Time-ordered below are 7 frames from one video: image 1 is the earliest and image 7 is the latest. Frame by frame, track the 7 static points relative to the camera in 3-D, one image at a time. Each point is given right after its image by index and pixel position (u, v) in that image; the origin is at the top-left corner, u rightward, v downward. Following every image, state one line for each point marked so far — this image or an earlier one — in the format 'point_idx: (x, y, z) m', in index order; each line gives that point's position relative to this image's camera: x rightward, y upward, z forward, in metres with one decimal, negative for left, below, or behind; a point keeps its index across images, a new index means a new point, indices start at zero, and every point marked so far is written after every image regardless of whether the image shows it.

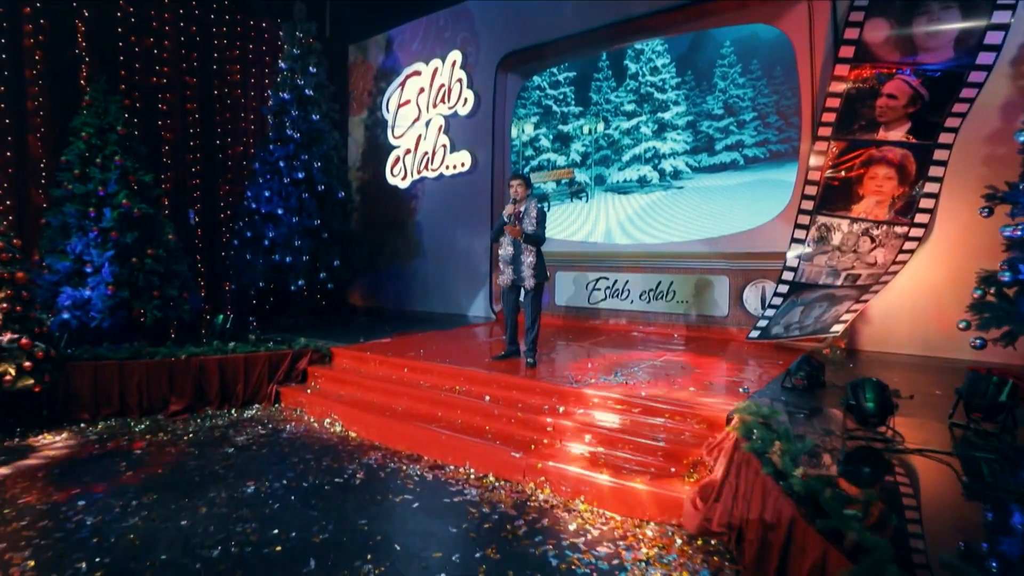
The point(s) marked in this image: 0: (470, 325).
0: (-0.5, -0.5, +6.6) m
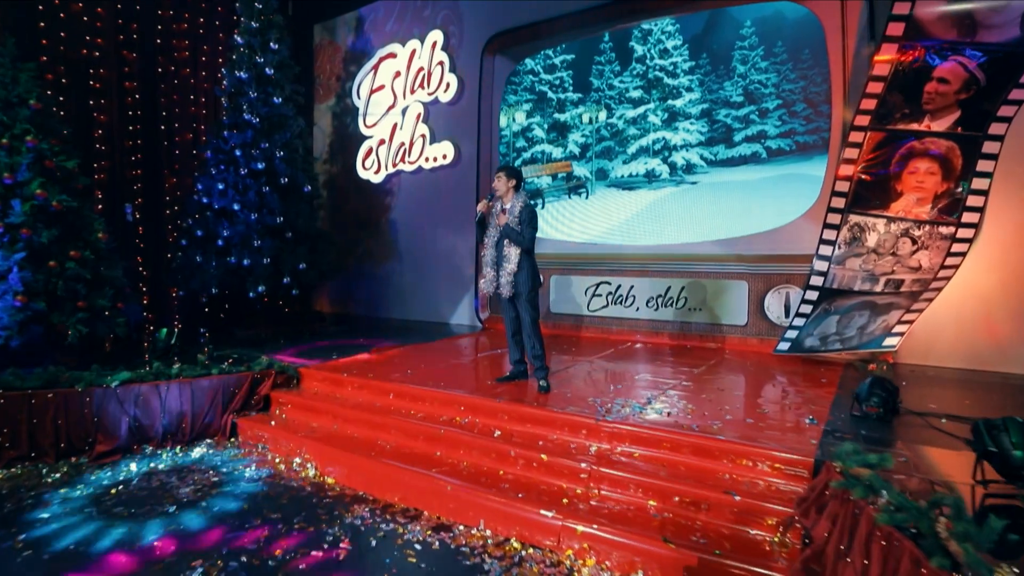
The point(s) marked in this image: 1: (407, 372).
0: (-0.6, -0.5, +5.9) m
1: (-0.7, -0.6, +4.0) m
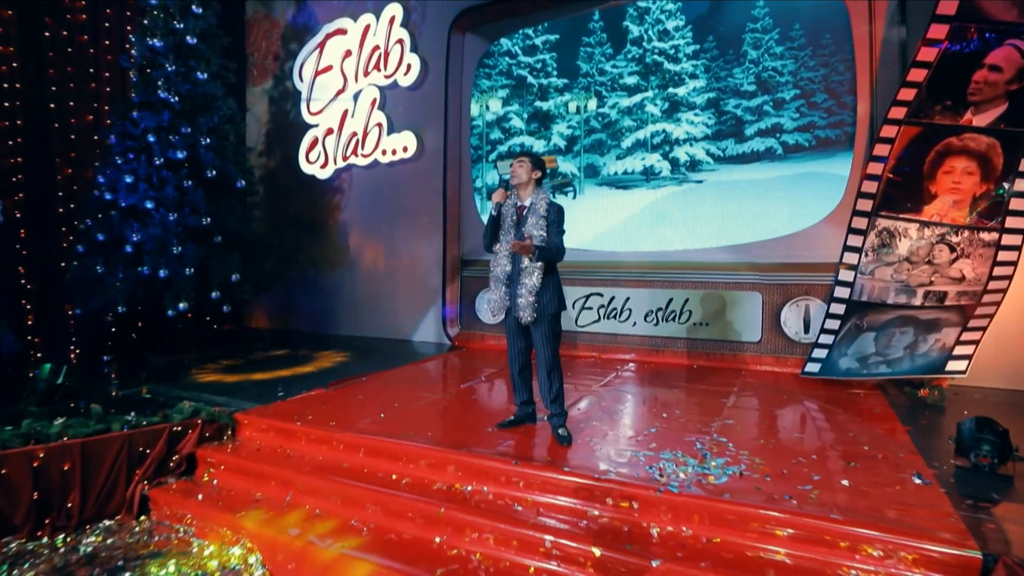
0: (-0.8, -0.6, +5.1) m
1: (-0.8, -0.7, +3.1) m
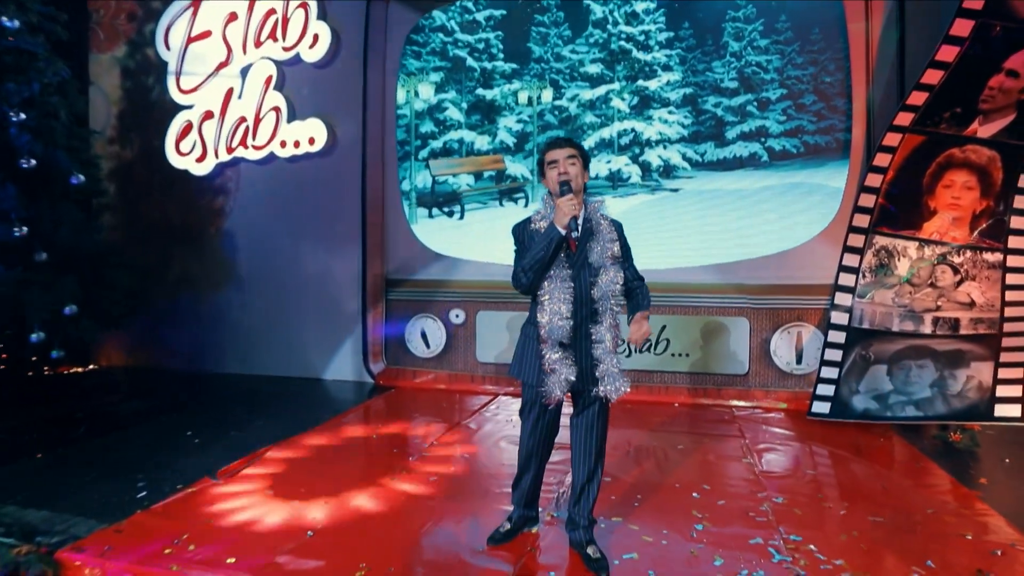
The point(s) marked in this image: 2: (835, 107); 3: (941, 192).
0: (-1.3, -0.8, +4.1) m
1: (-0.8, -0.9, +2.1) m
2: (+2.1, +1.2, +3.7) m
3: (+2.6, +0.6, +3.3) m
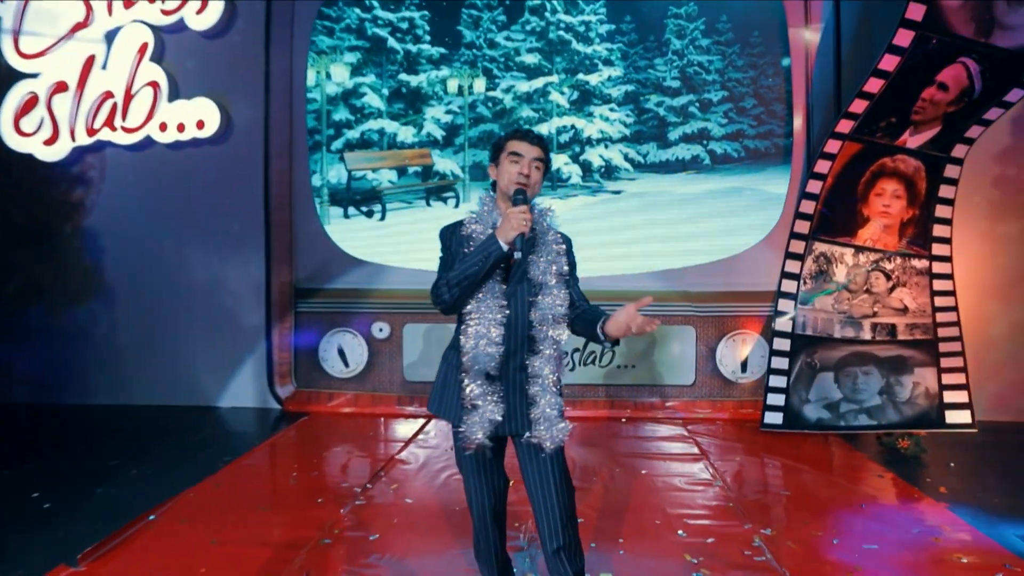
0: (-1.7, -0.9, +3.4) m
1: (-0.9, -1.0, +1.6) m
2: (+1.7, +1.2, +3.6) m
3: (+2.2, +0.5, +3.4) m
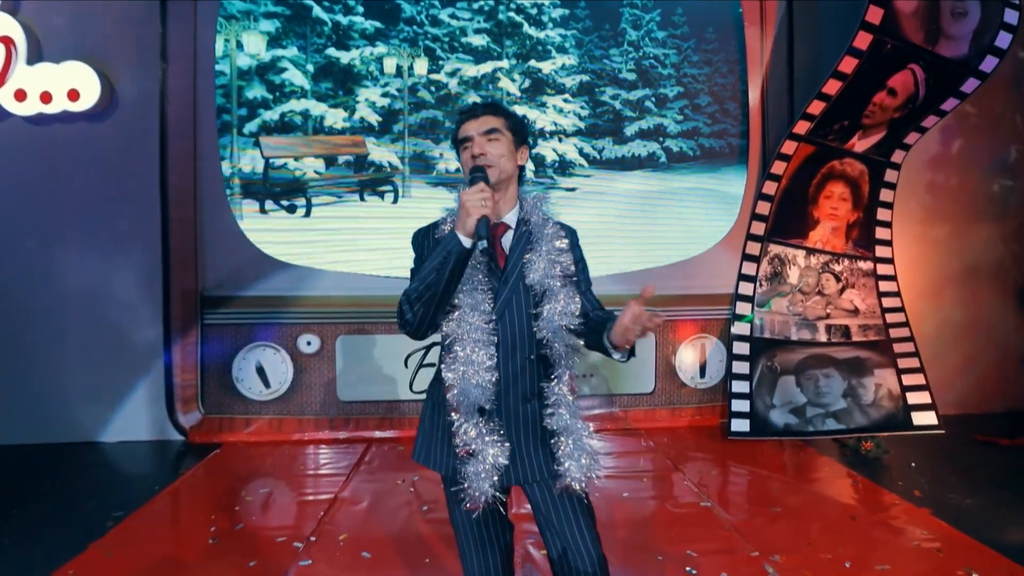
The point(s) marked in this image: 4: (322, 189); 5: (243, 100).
0: (-1.9, -1.0, +2.8) m
1: (-0.8, -1.0, +1.1) m
2: (+1.4, +1.1, +3.6) m
3: (+1.9, +0.5, +3.4) m
4: (-1.1, +0.6, +3.4) m
5: (-1.6, +1.1, +3.3) m
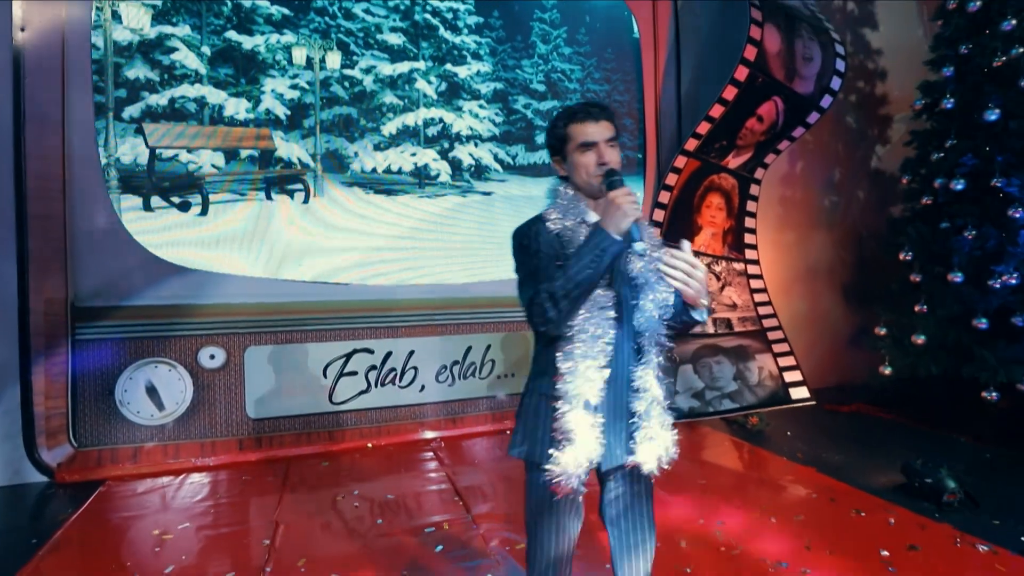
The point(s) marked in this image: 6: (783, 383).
0: (-2.1, -1.0, +2.3) m
1: (-0.6, -1.0, +1.0) m
2: (+0.8, +1.1, +3.9) m
3: (+1.4, +0.5, +3.9) m
4: (-1.6, +0.6, +3.0) m
5: (-2.0, +1.1, +2.9) m
6: (+1.9, -0.7, +3.8) m
